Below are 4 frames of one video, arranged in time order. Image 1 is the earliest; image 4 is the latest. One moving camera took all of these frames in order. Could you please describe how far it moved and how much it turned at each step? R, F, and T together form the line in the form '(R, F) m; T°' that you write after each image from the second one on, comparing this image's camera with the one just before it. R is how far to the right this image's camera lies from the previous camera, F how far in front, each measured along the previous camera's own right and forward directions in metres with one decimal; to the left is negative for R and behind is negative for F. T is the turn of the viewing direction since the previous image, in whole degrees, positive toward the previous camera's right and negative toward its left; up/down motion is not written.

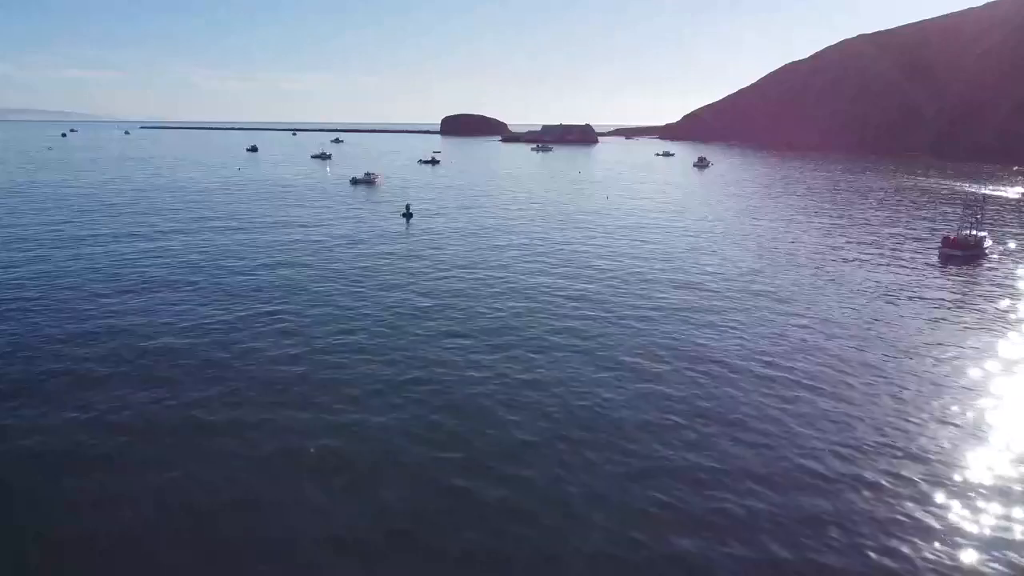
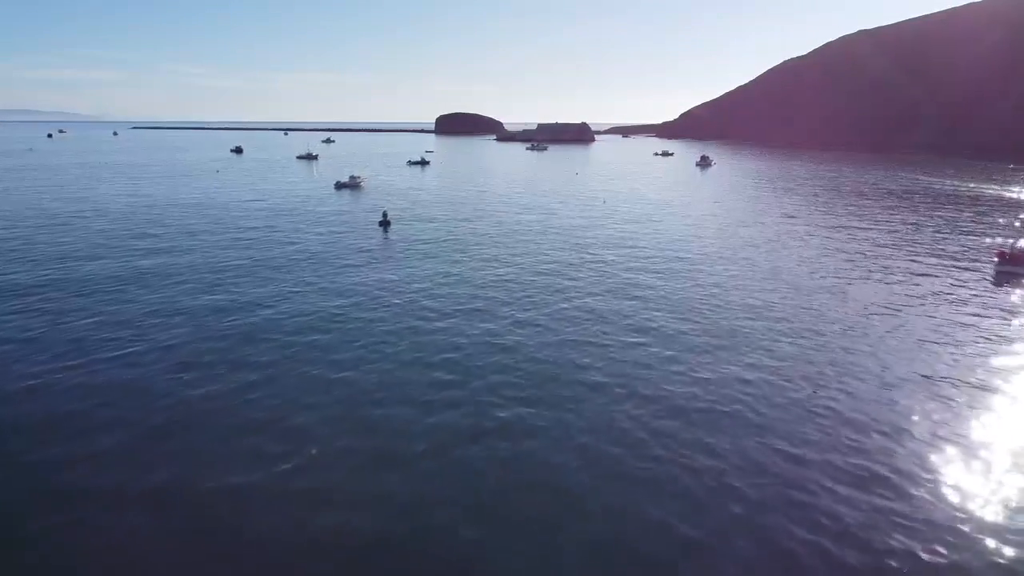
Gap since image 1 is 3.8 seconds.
(+1.1, +9.4) m; 0°
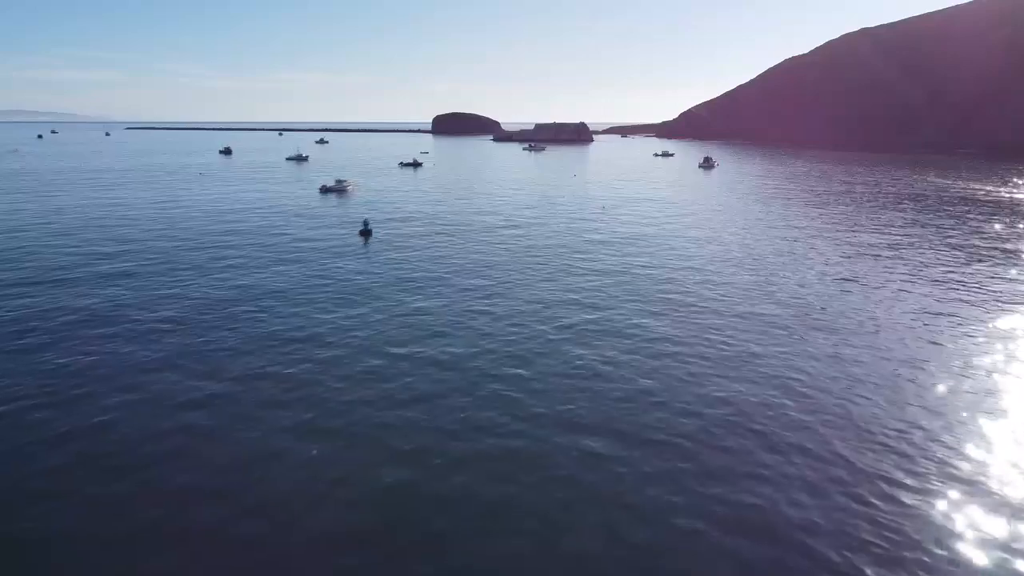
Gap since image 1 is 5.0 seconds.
(+1.4, +7.3) m; 0°
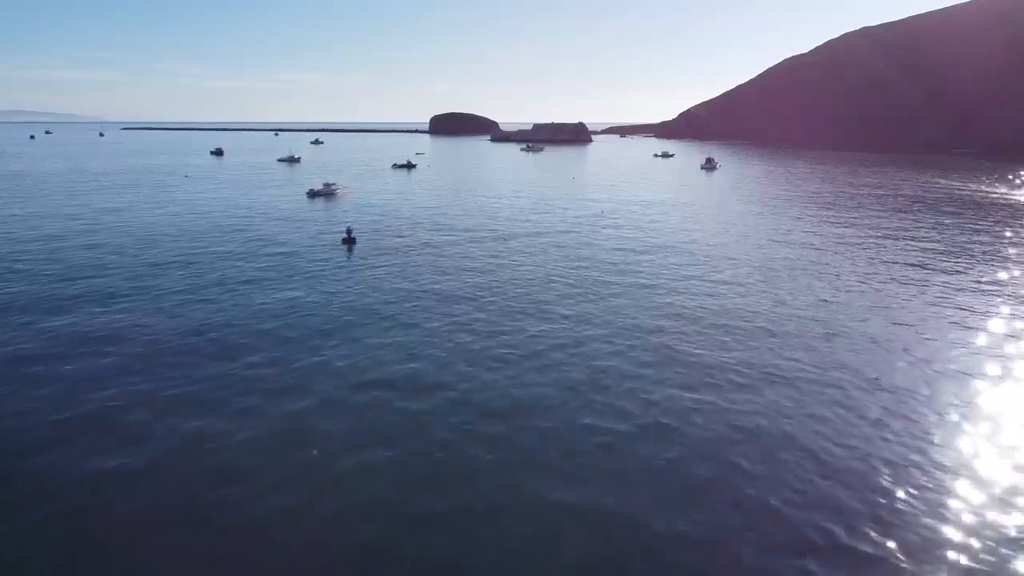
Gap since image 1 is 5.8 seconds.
(+1.1, +6.1) m; 0°
